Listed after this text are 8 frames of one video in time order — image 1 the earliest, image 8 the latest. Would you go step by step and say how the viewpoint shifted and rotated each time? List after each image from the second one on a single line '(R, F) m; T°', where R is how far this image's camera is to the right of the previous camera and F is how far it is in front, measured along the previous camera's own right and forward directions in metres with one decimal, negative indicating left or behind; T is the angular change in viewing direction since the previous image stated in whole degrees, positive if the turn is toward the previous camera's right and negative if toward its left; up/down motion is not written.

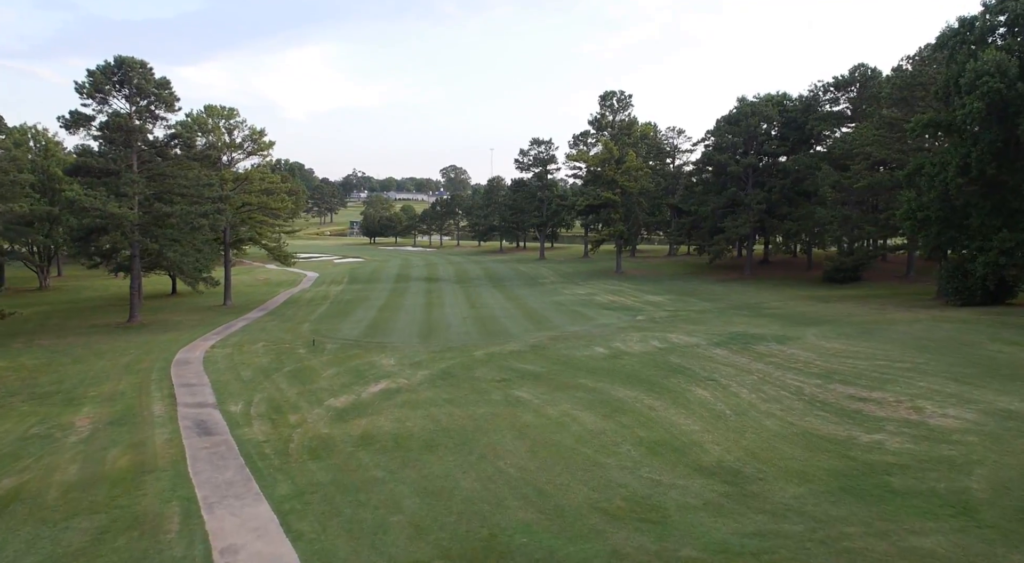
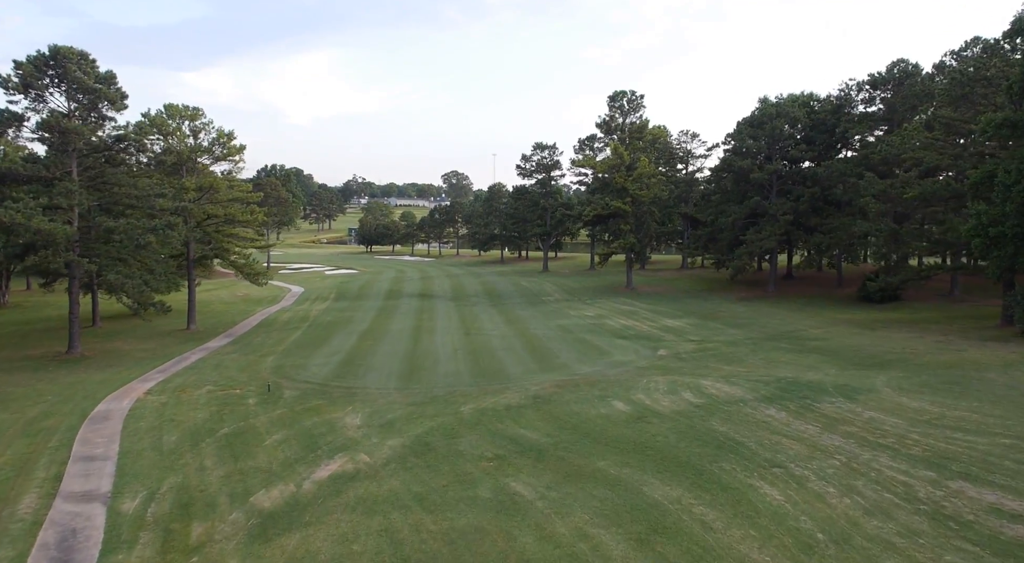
(+0.1, +3.4) m; 0°
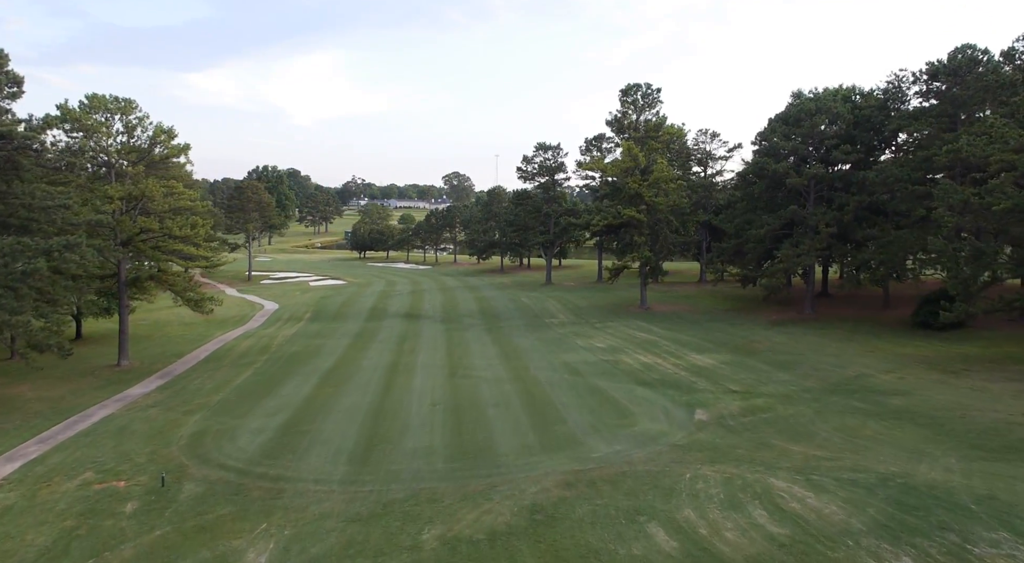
(+0.2, +4.5) m; 0°
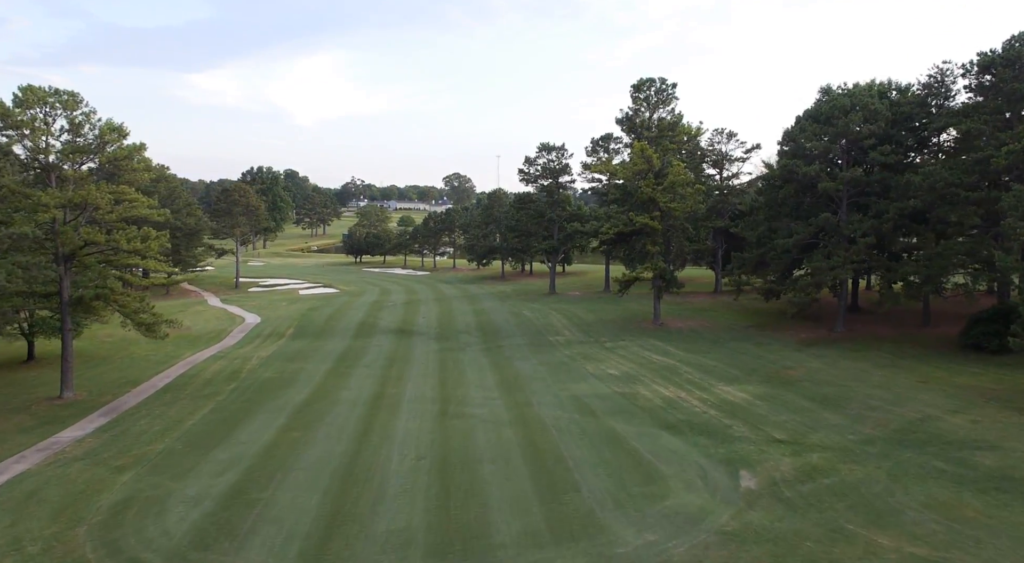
(0.0, +2.9) m; 0°
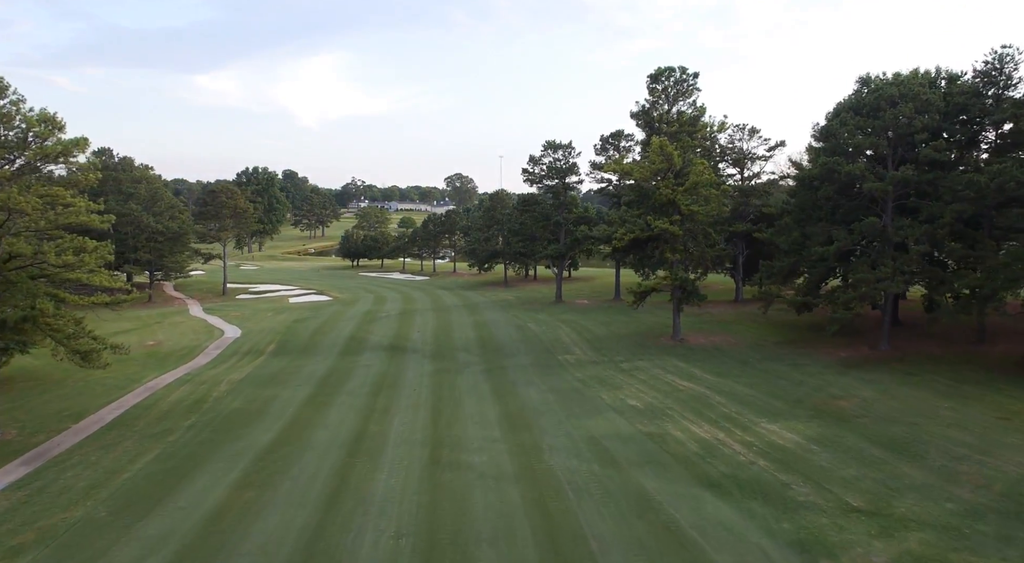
(-0.1, +3.0) m; 0°
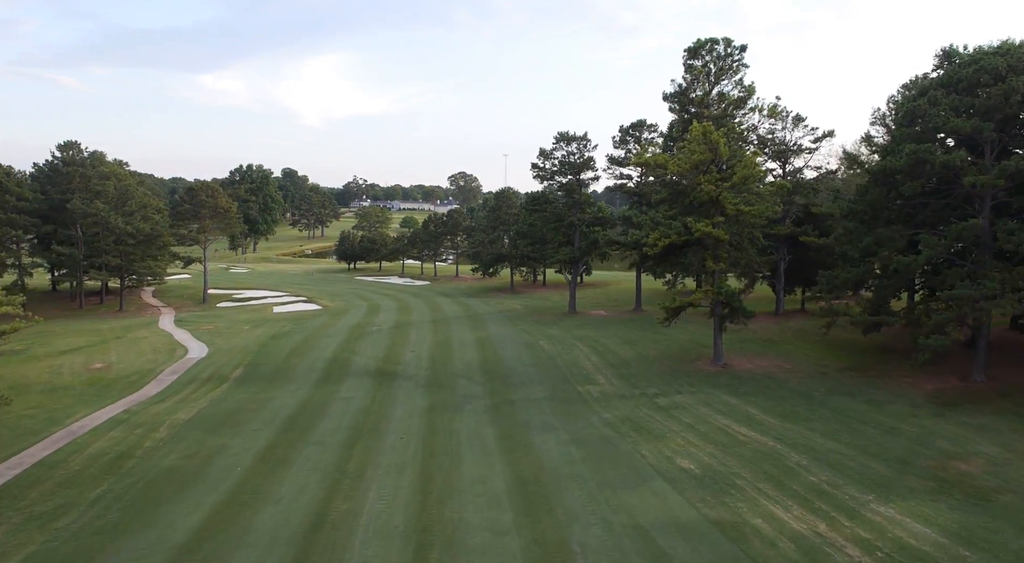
(-0.2, +4.5) m; 0°
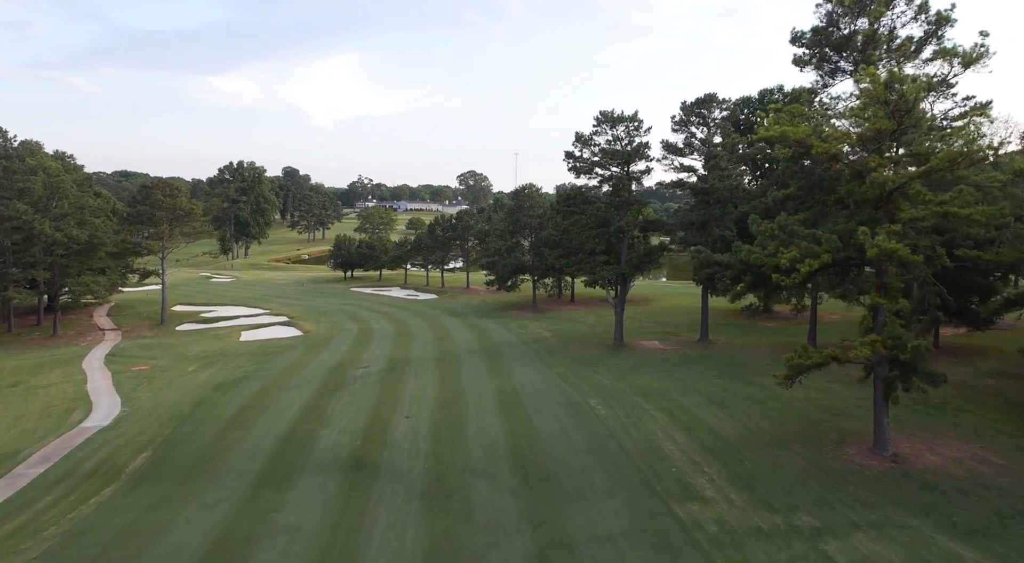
(-0.8, +8.4) m; -1°
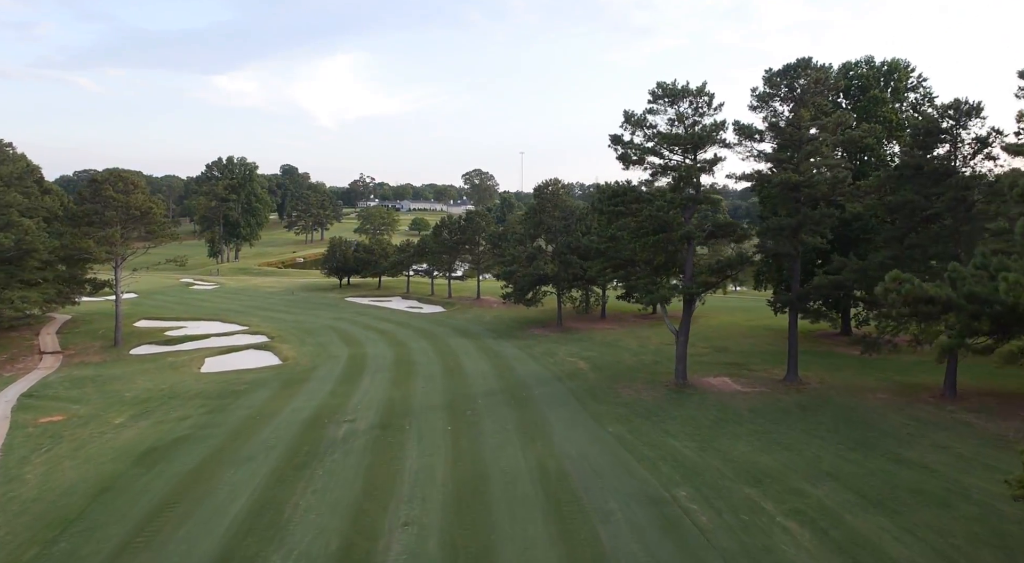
(-0.9, +6.5) m; 0°
